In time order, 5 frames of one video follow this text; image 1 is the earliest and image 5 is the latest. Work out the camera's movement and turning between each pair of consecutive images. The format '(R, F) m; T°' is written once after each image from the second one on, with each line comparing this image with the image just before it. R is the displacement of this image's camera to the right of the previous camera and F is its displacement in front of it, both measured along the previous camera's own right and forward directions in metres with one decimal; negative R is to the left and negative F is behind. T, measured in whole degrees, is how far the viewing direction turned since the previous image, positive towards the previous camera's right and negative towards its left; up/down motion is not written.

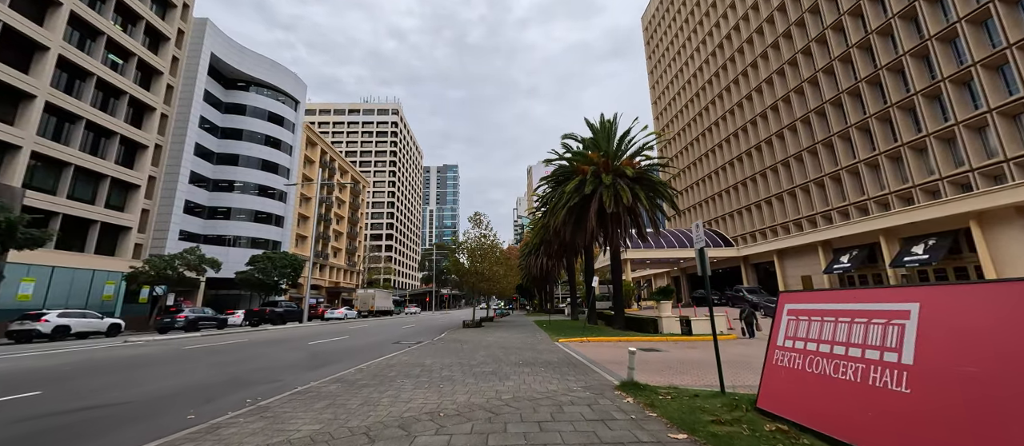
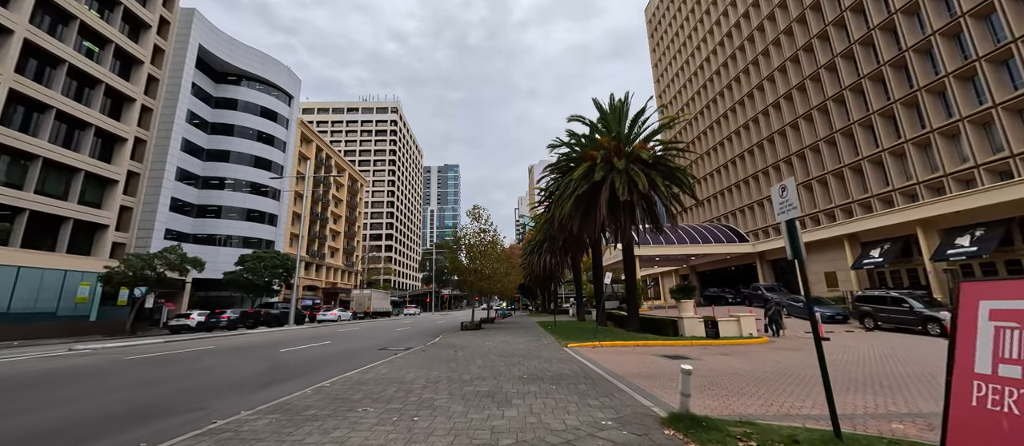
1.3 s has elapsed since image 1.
(0.0, +2.0) m; 0°
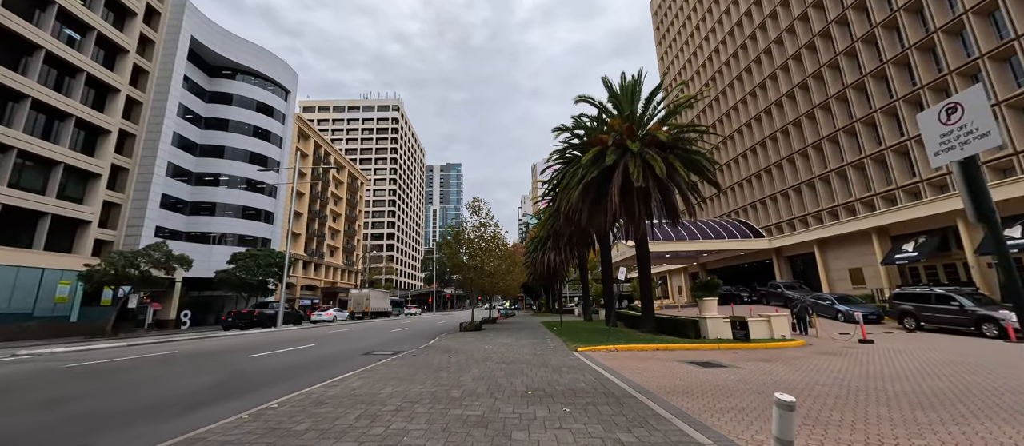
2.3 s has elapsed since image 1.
(0.0, +1.6) m; 0°
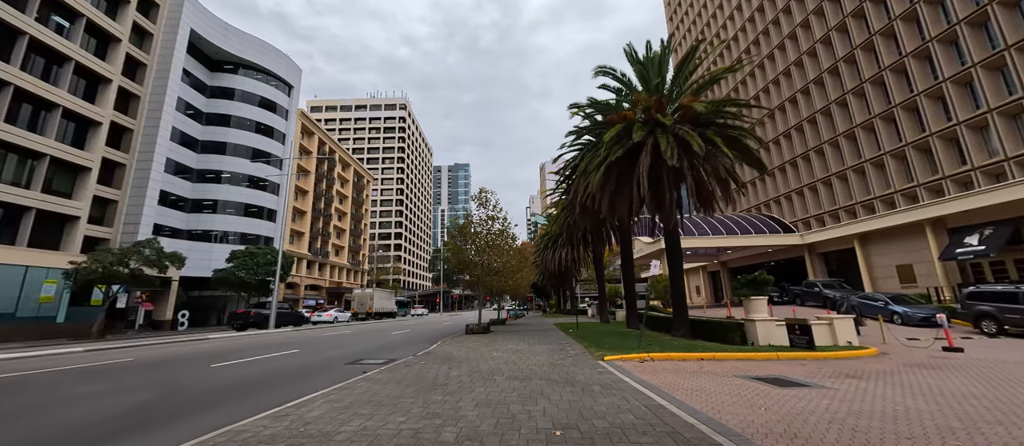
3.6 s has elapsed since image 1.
(-0.1, +2.0) m; -1°
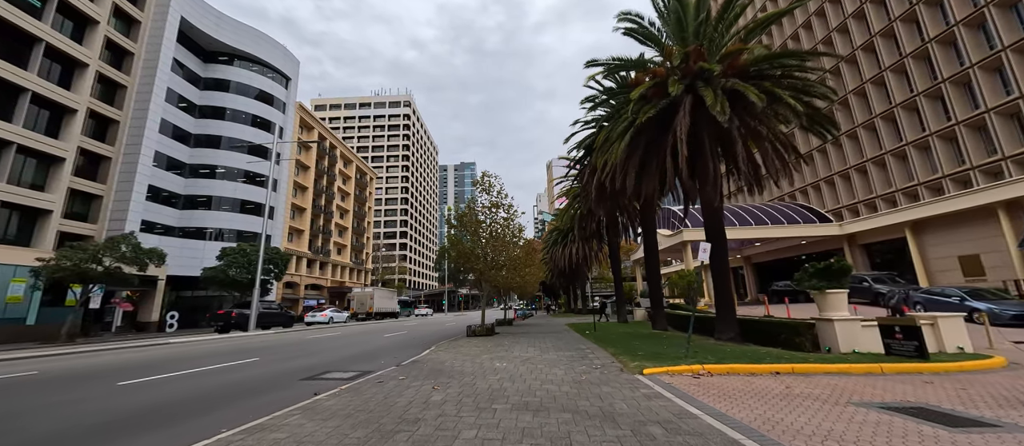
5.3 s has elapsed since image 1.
(0.0, +2.5) m; -1°
